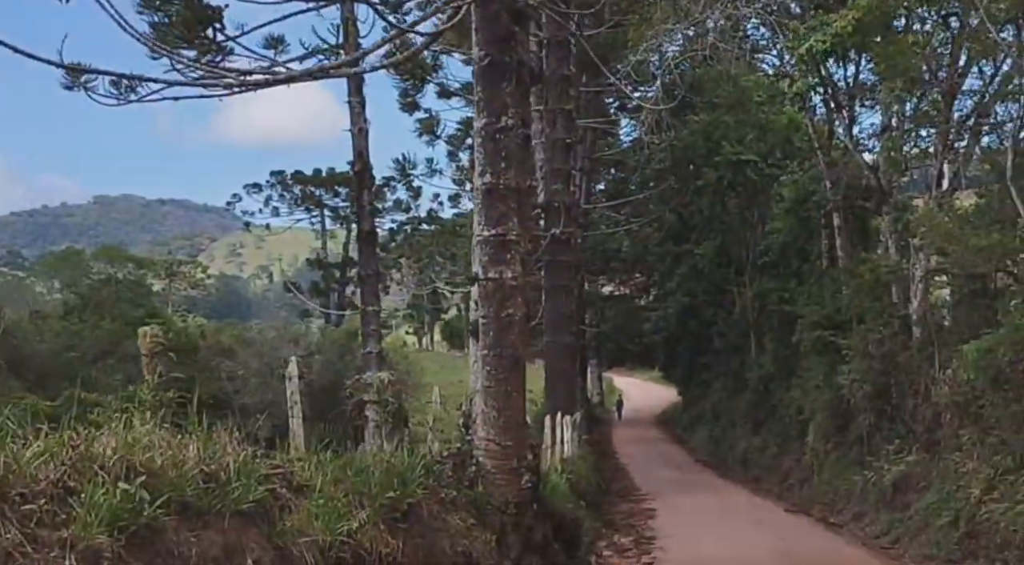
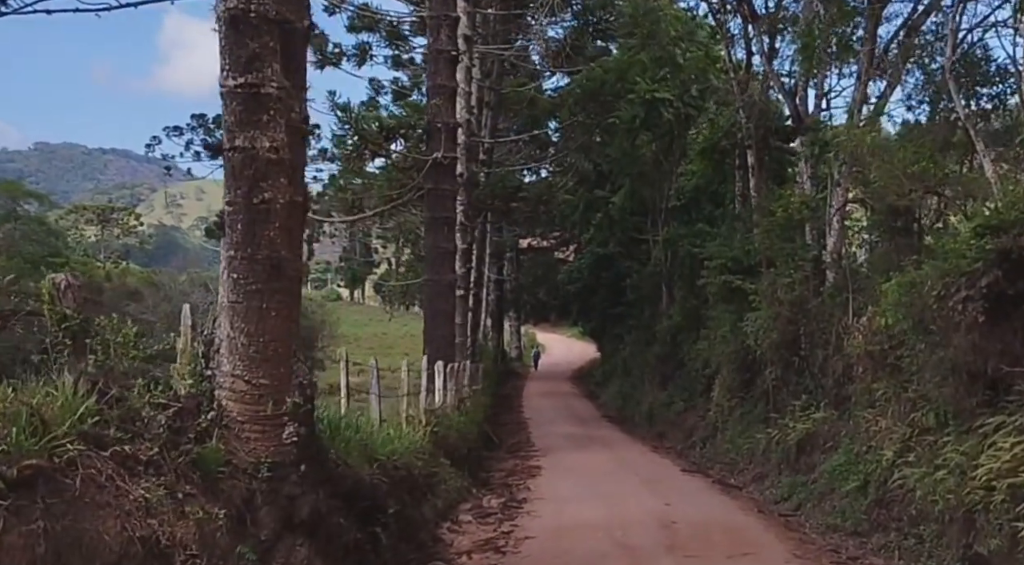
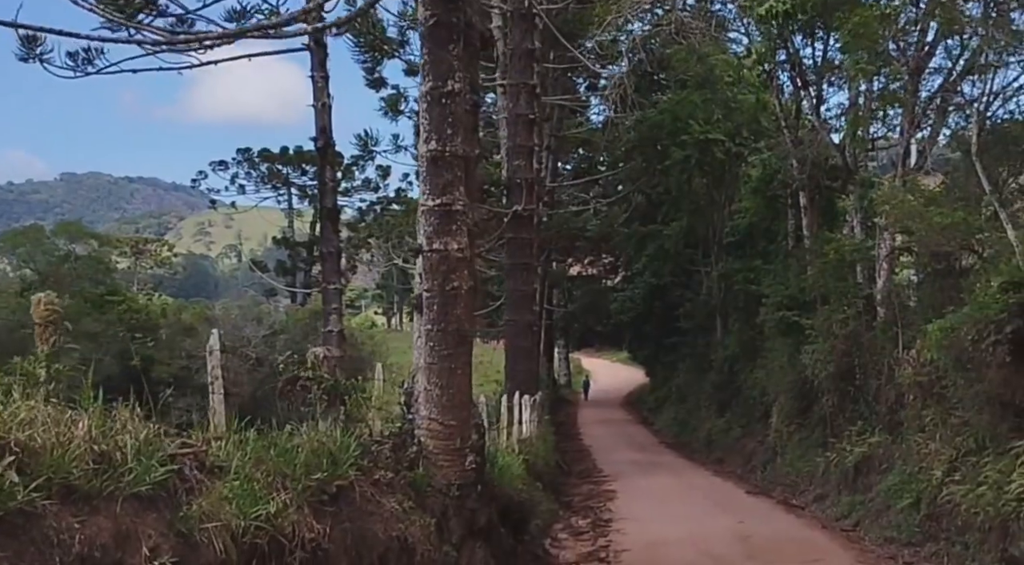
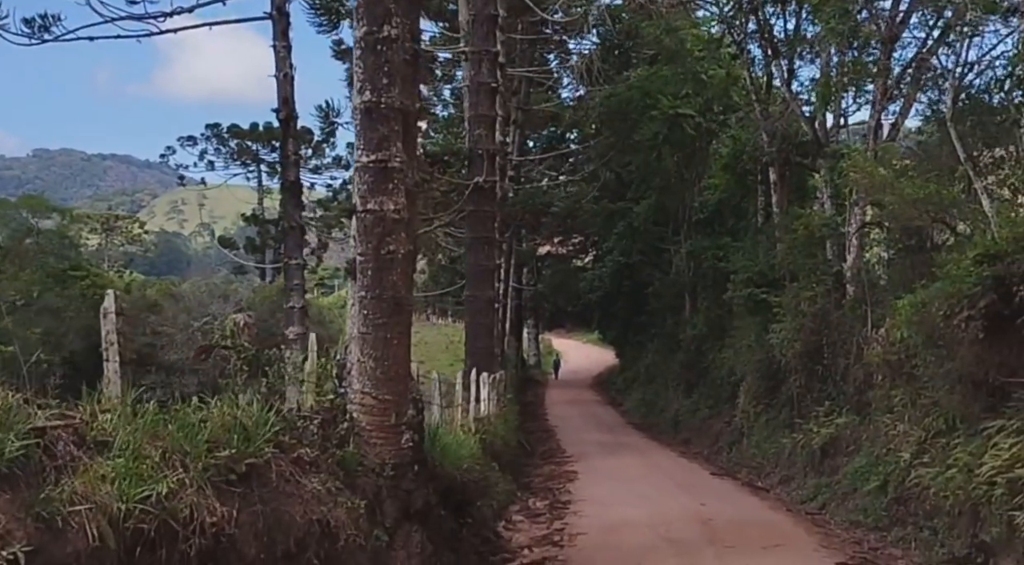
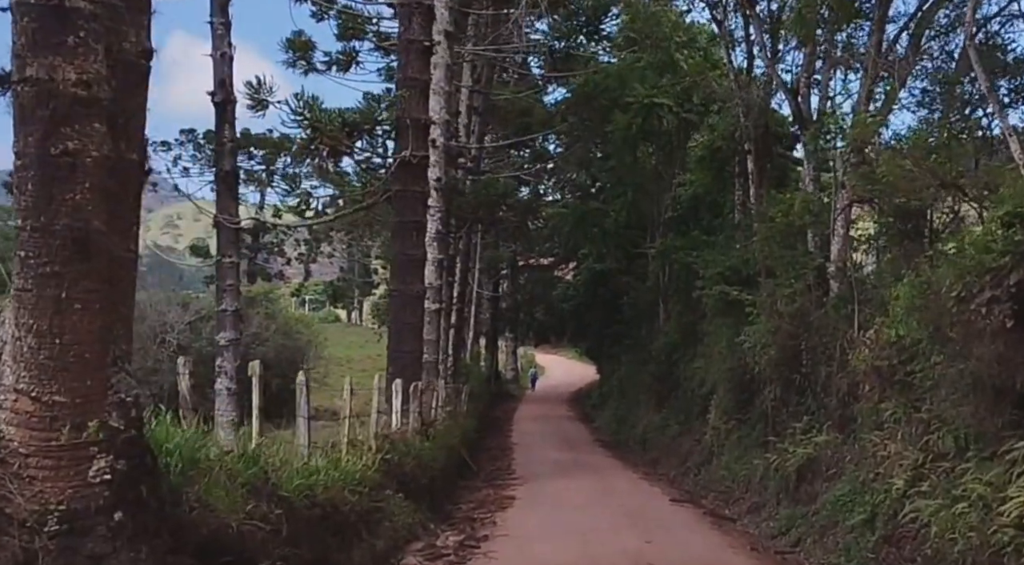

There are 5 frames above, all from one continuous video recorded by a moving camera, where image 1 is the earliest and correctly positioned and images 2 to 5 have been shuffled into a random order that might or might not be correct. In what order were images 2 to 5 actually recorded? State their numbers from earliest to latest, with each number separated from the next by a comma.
3, 4, 2, 5
